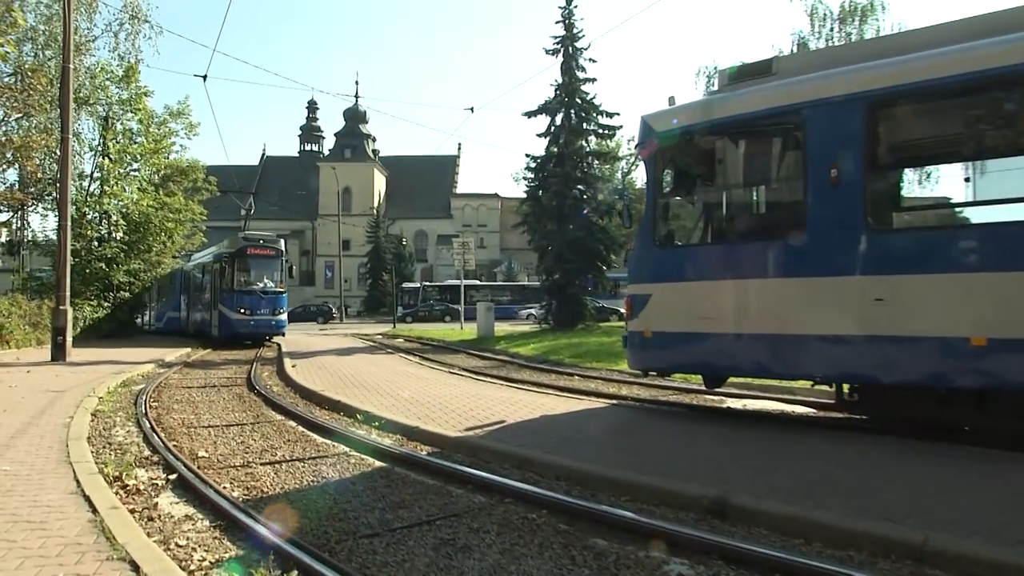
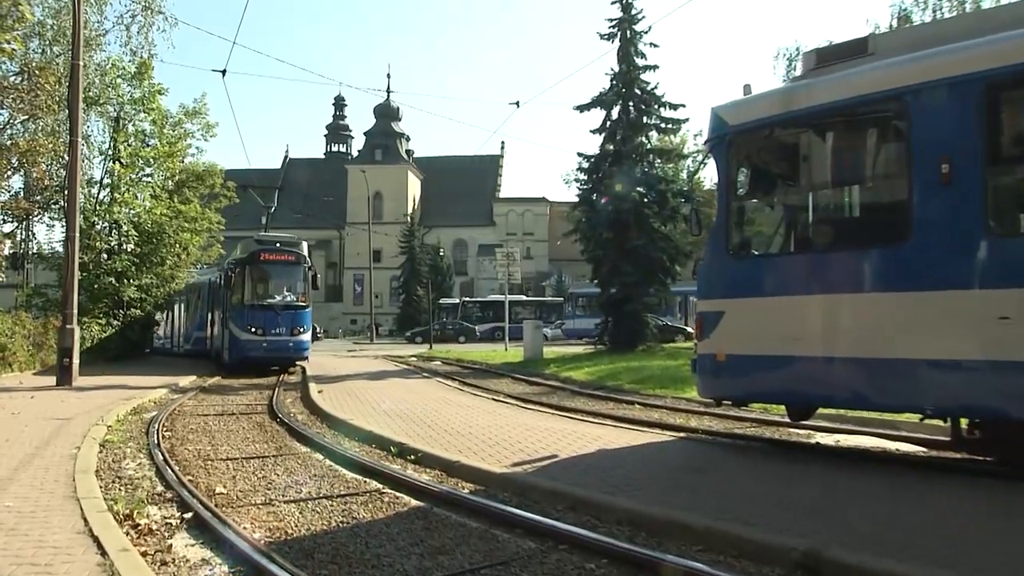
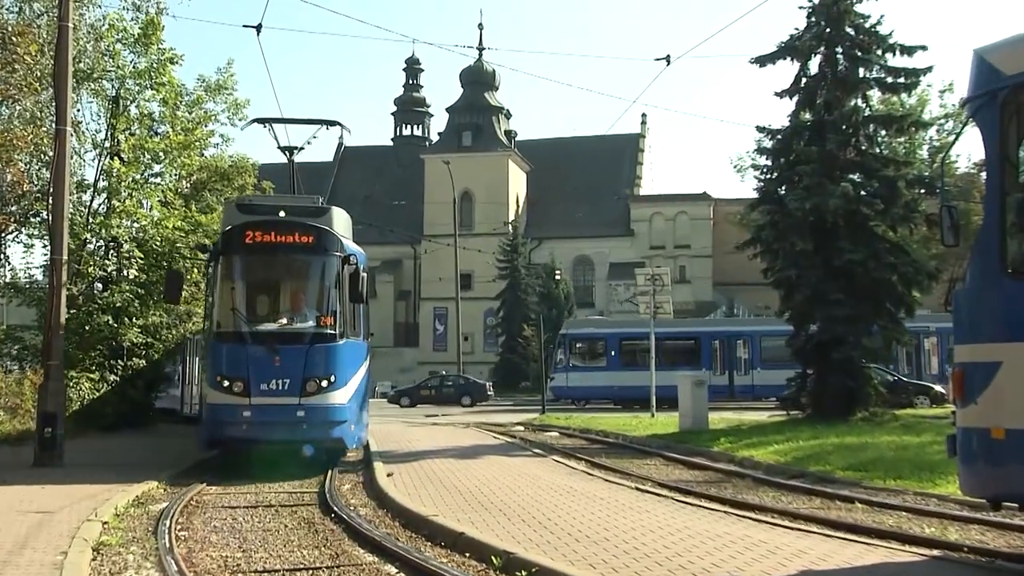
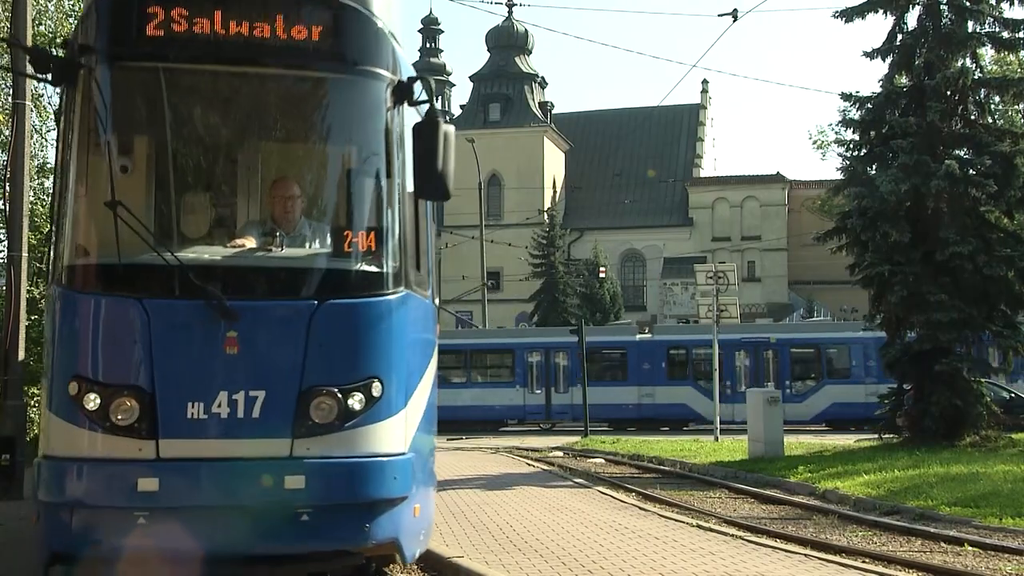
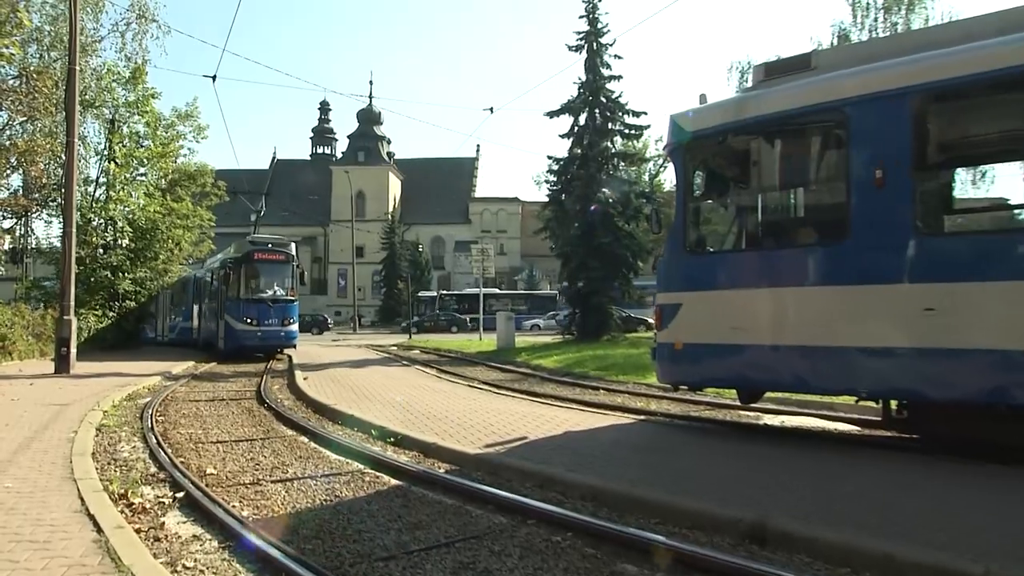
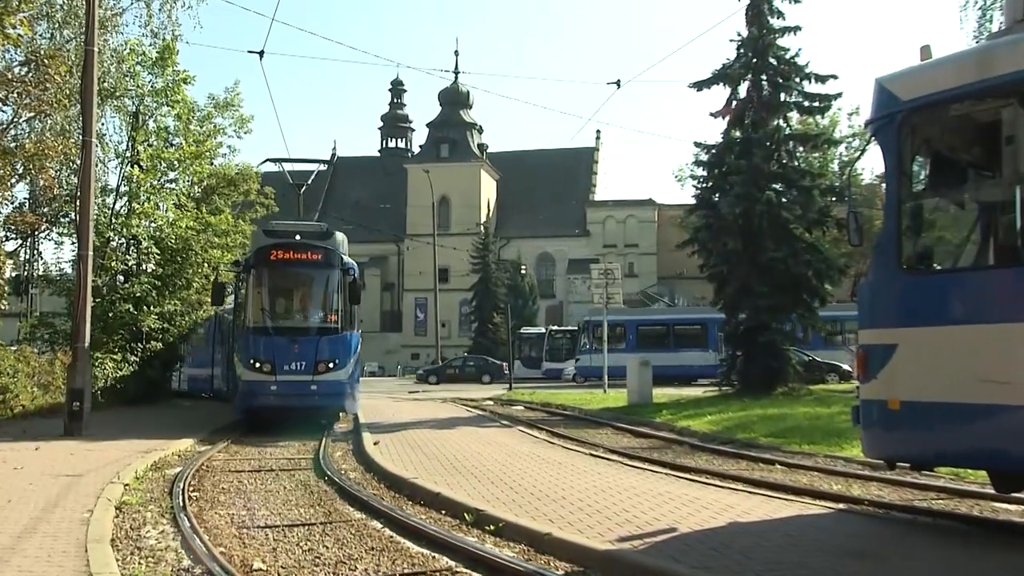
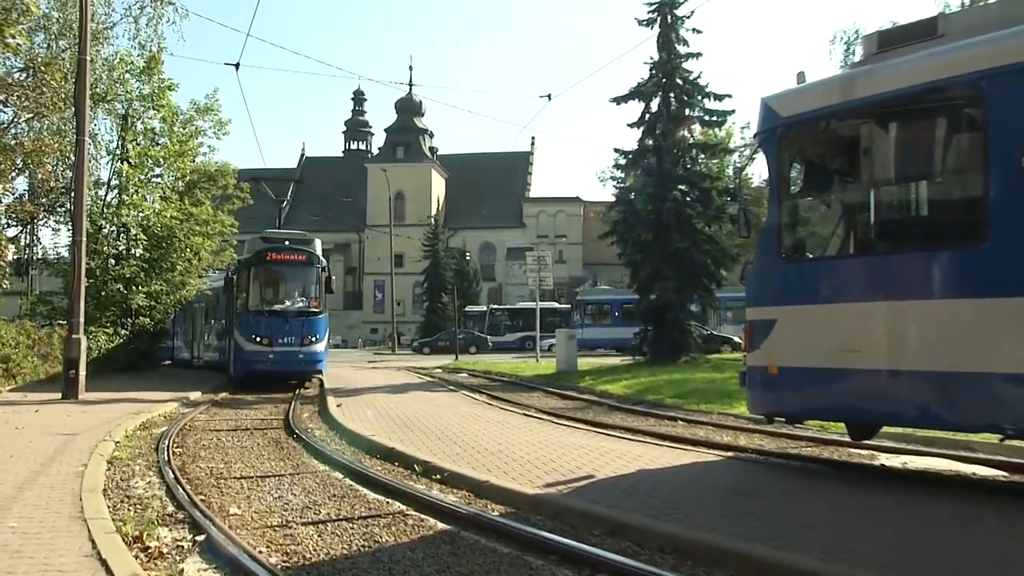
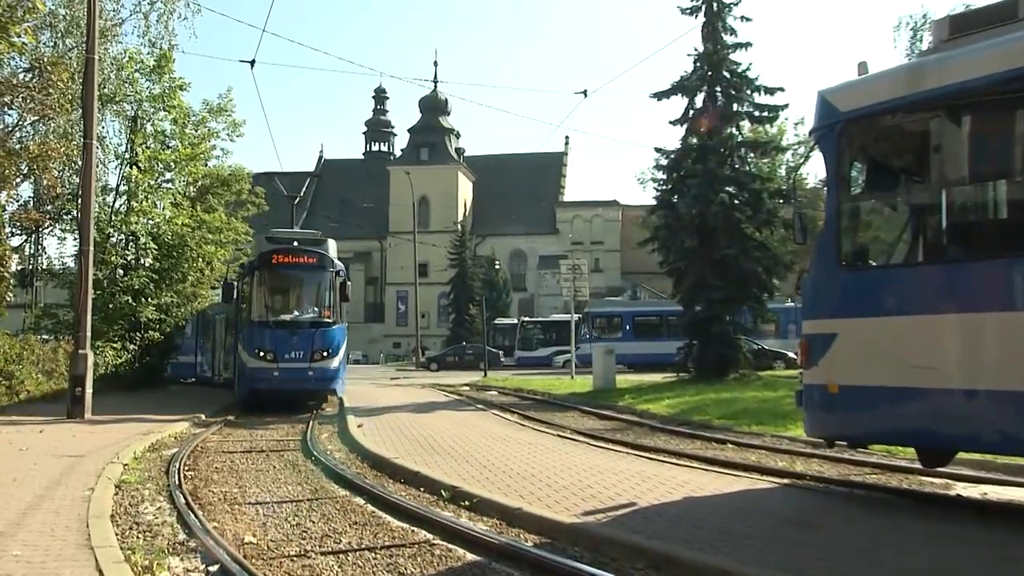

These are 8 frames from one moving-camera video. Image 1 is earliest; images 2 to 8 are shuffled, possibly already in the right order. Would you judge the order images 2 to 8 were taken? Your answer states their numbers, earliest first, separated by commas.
5, 2, 7, 8, 6, 3, 4
